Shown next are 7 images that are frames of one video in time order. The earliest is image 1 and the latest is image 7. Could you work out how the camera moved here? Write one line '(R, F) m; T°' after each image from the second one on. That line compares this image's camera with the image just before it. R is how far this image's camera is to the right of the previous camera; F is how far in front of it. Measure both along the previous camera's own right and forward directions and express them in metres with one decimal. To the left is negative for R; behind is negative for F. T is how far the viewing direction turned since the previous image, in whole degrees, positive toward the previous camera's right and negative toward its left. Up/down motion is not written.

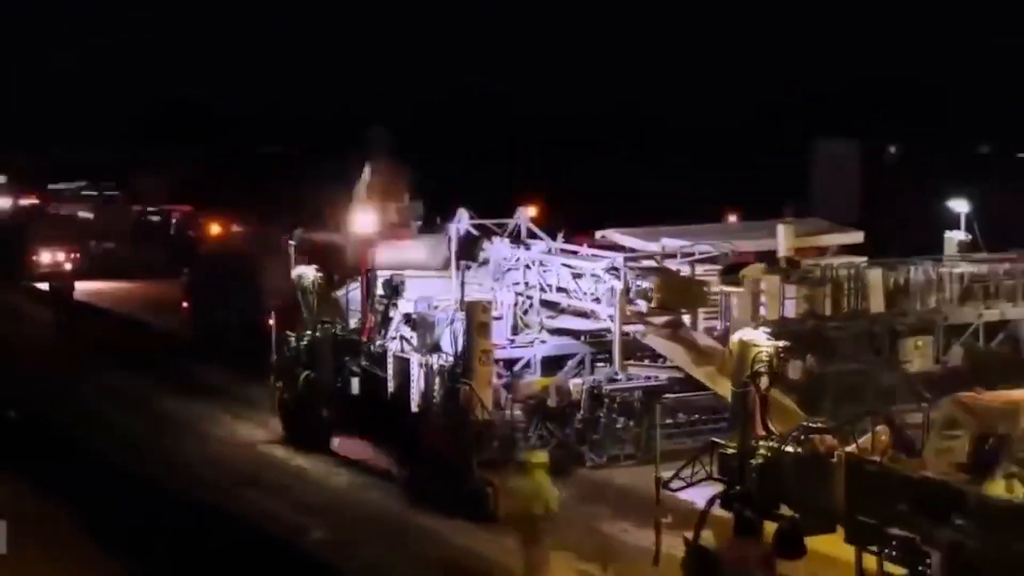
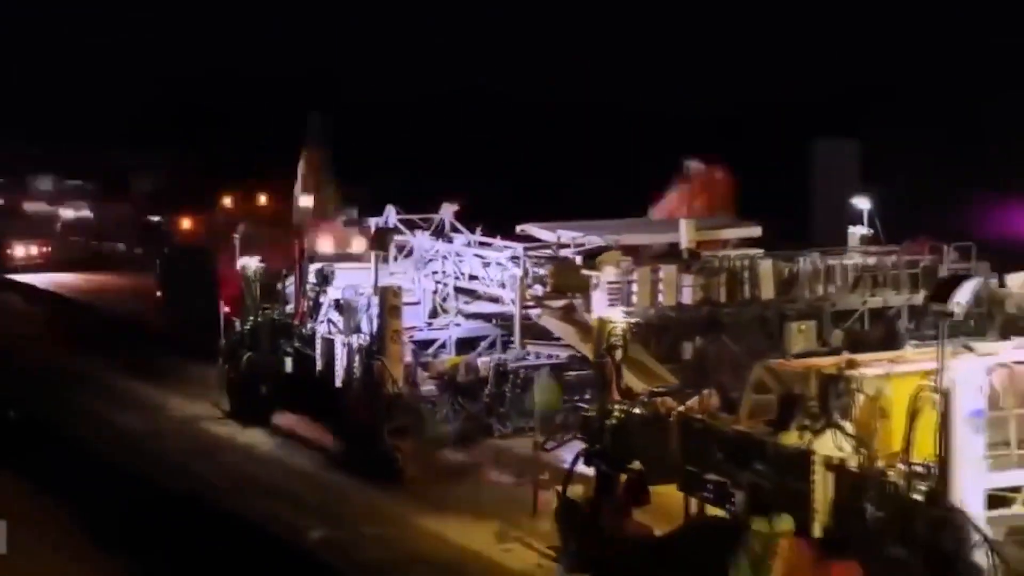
(+1.1, -1.7) m; 0°
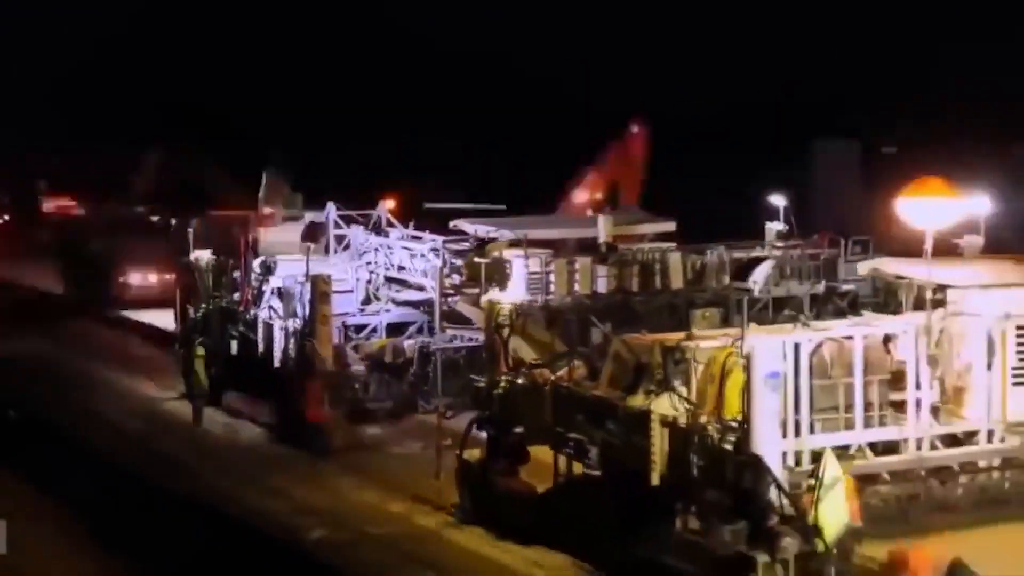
(+1.1, -1.7) m; 0°
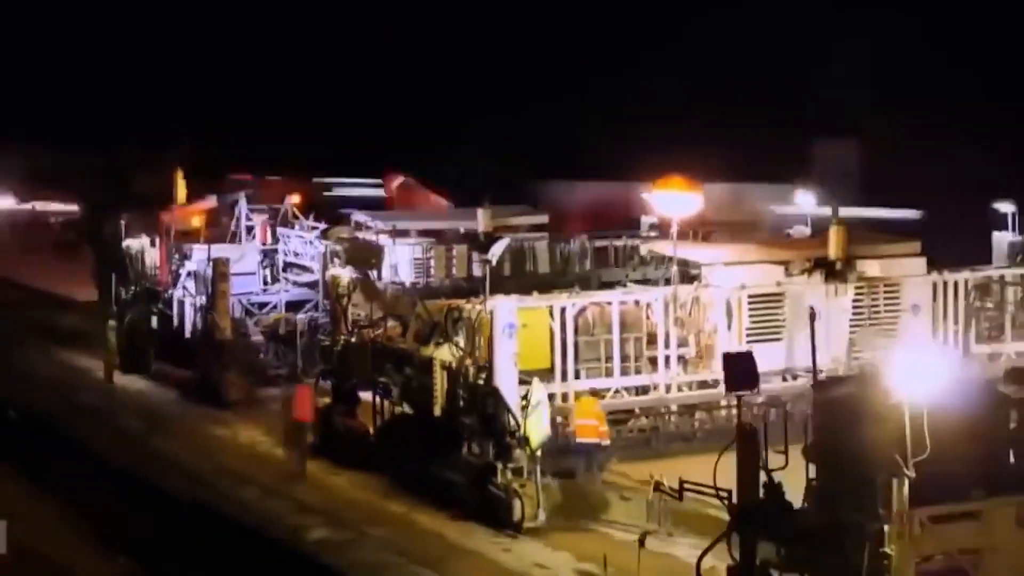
(+2.3, -3.4) m; 0°
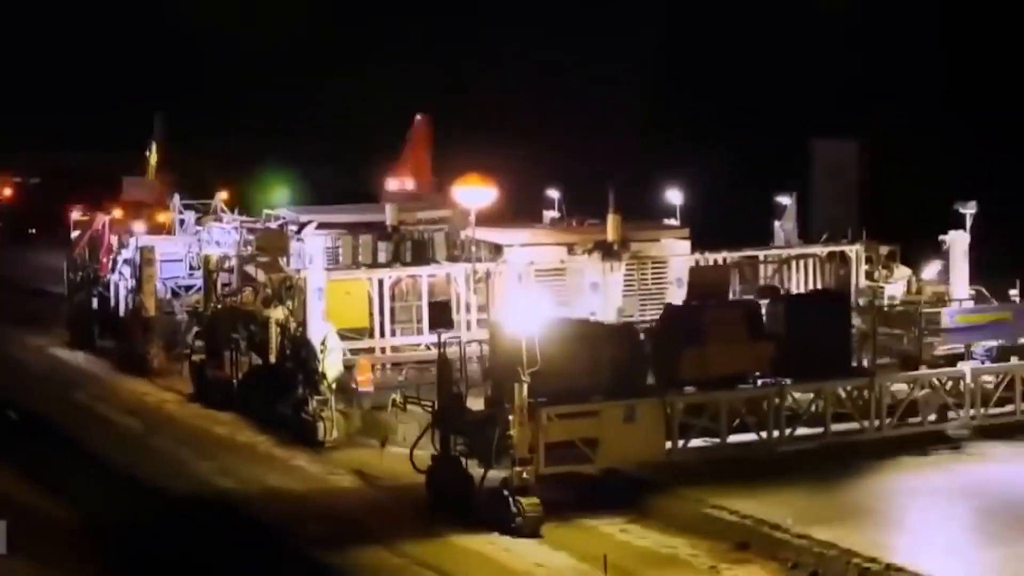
(+2.4, -4.1) m; +1°
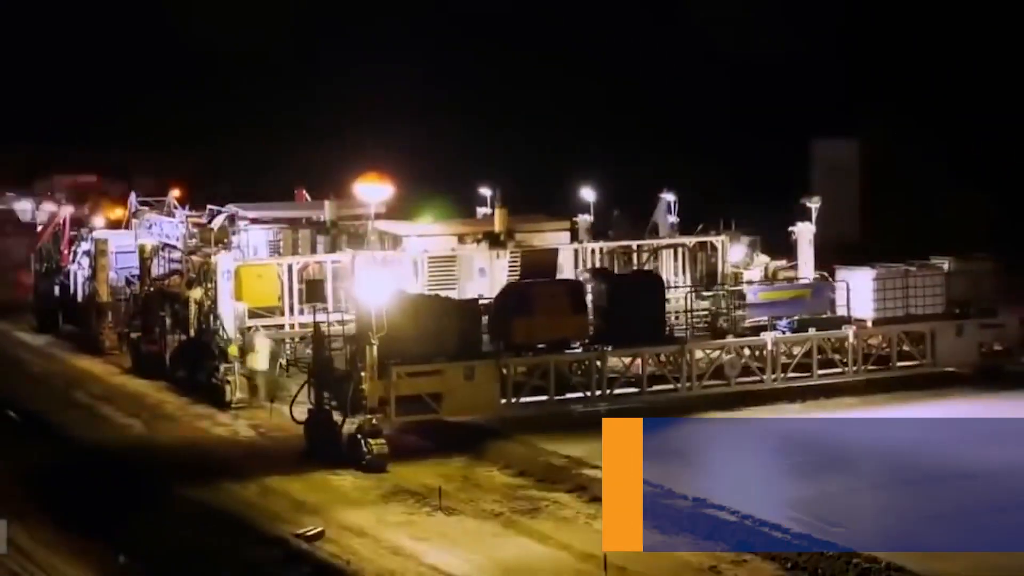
(+1.8, -2.6) m; 0°
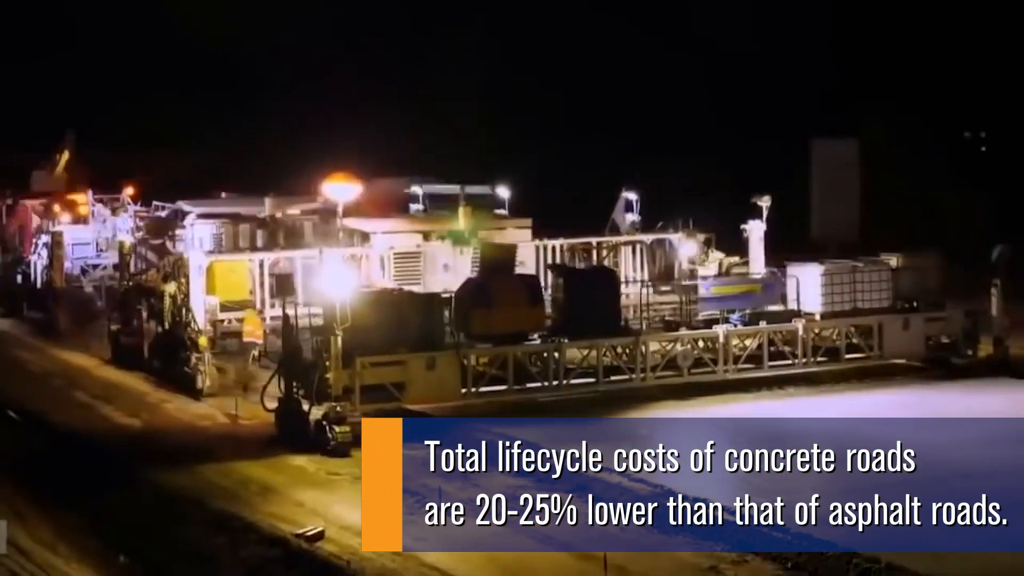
(+0.7, -0.8) m; -1°
